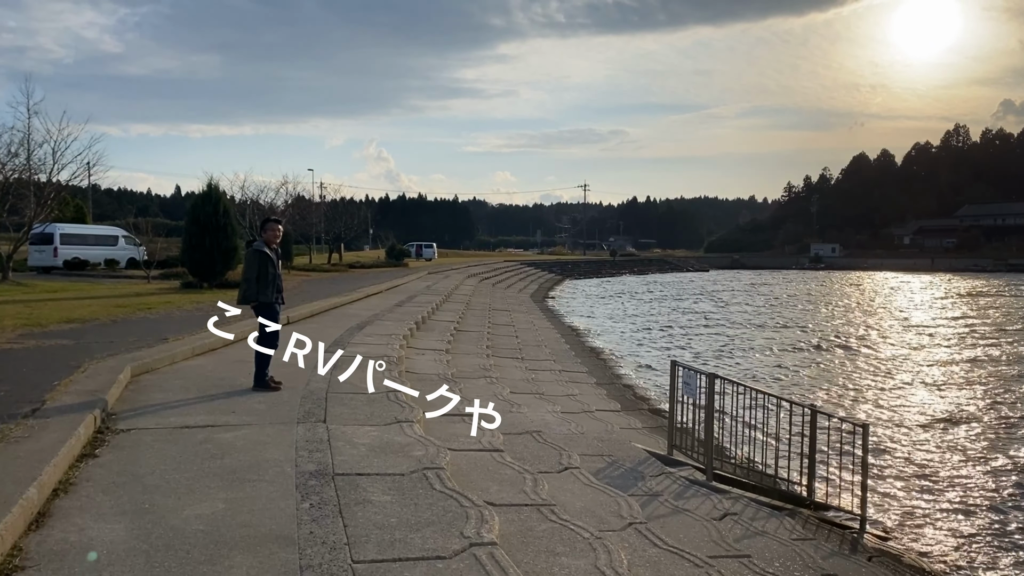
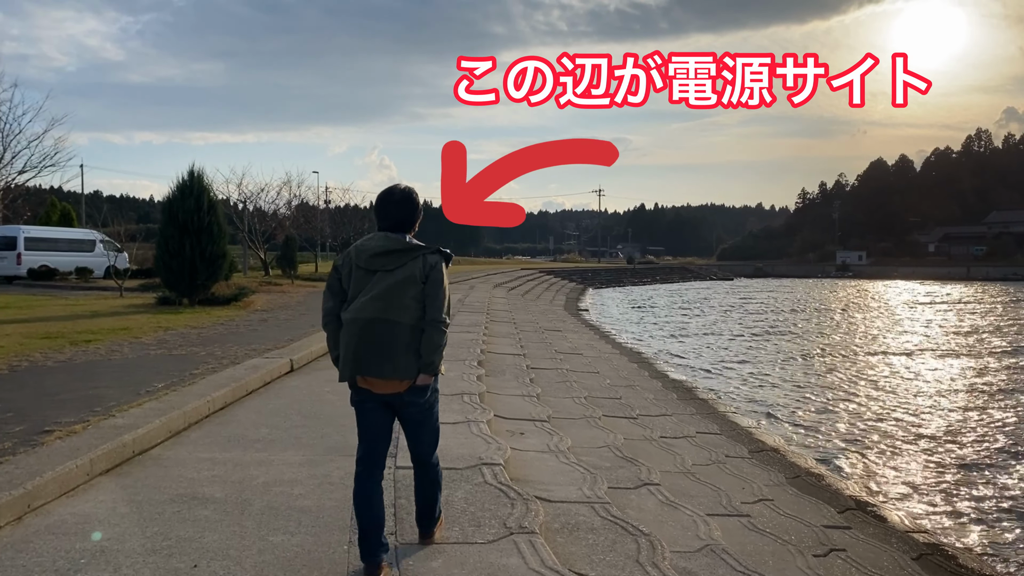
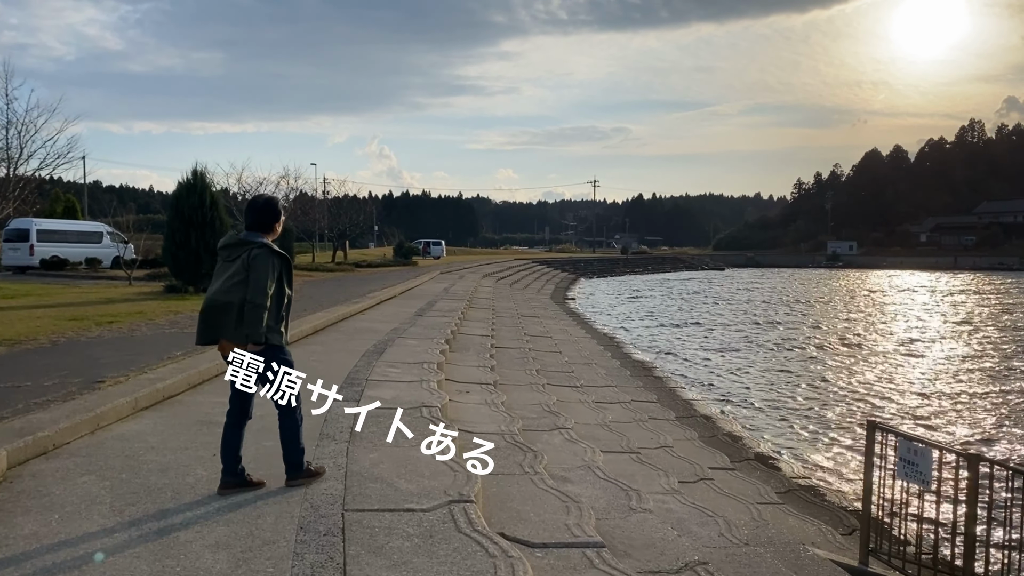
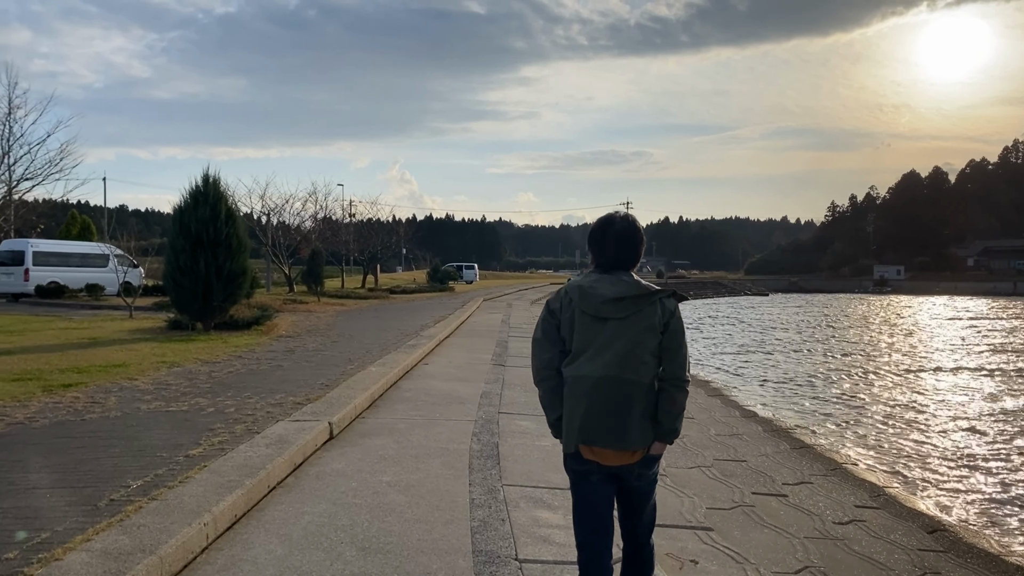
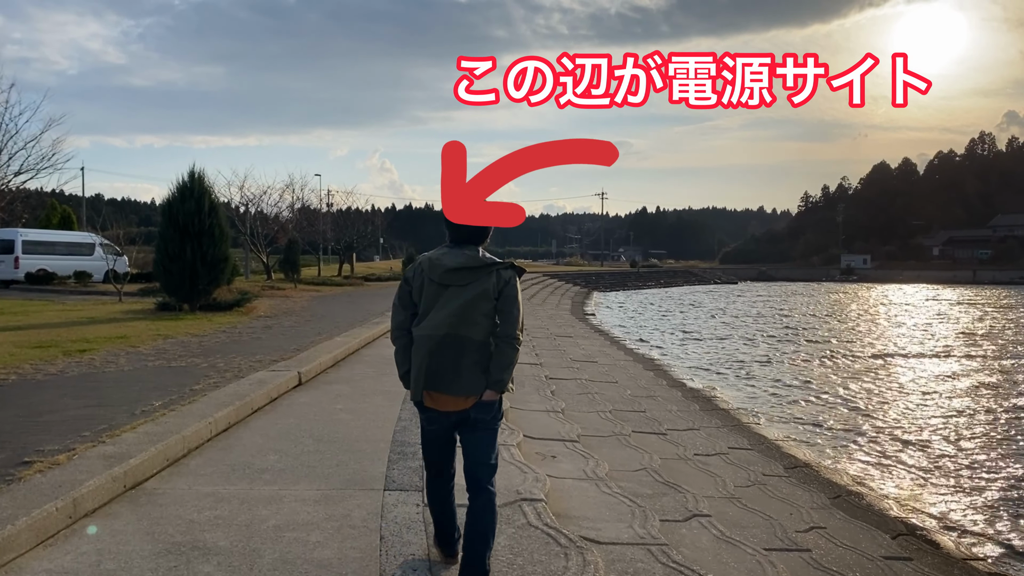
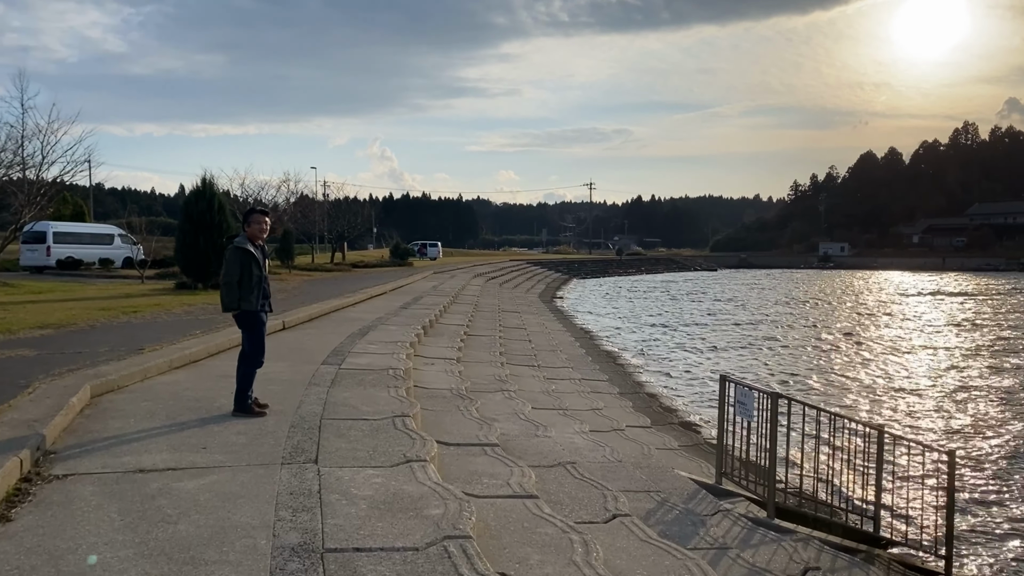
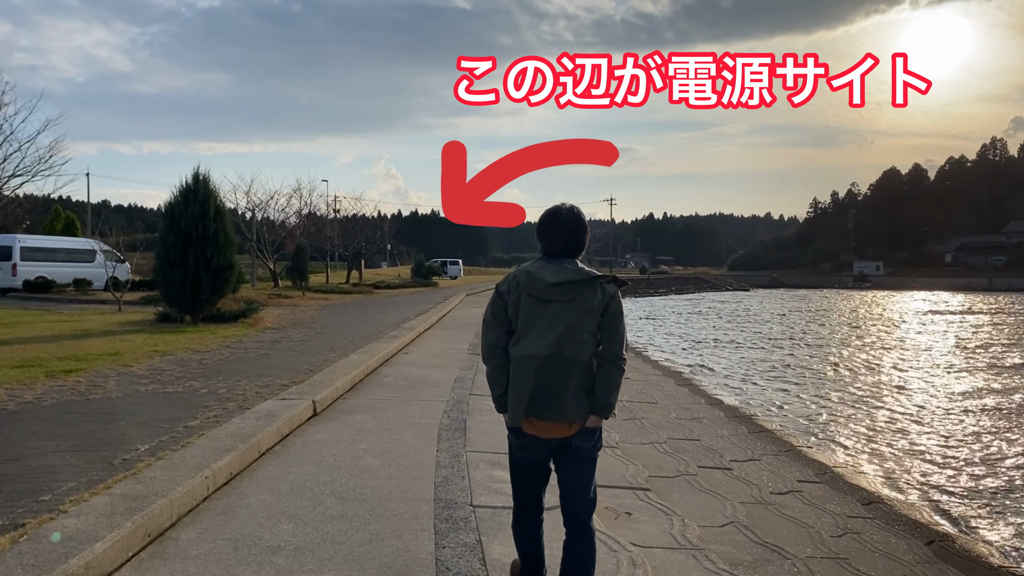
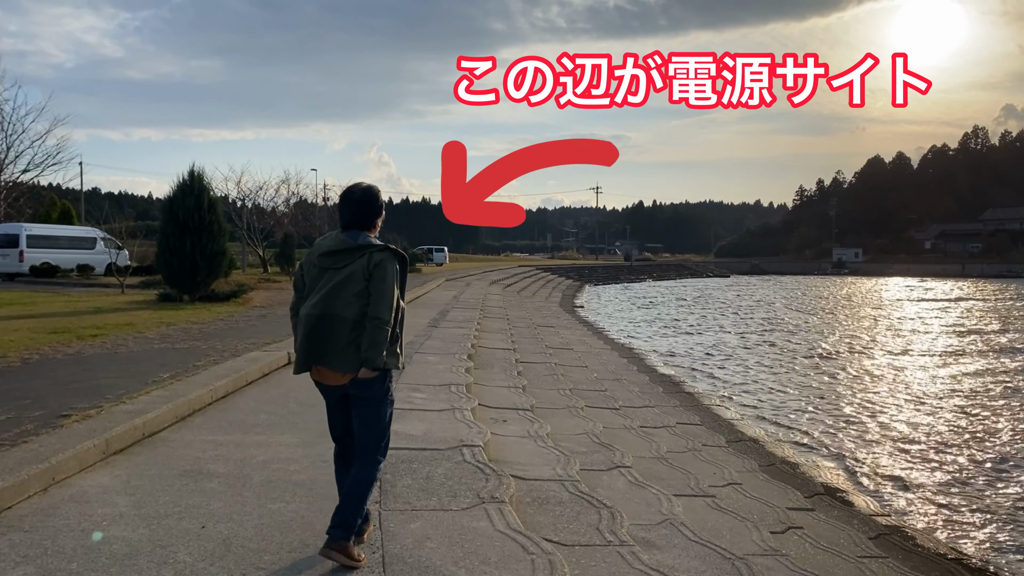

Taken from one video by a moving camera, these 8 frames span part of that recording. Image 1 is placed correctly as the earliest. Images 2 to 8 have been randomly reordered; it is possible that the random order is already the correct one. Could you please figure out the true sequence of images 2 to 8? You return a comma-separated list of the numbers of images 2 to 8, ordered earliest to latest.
6, 3, 8, 2, 5, 7, 4
